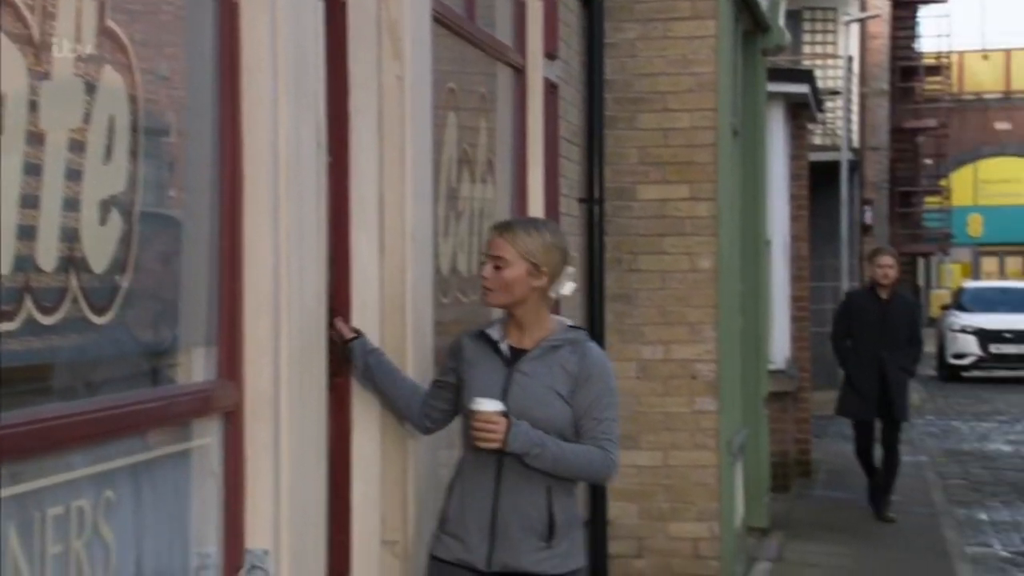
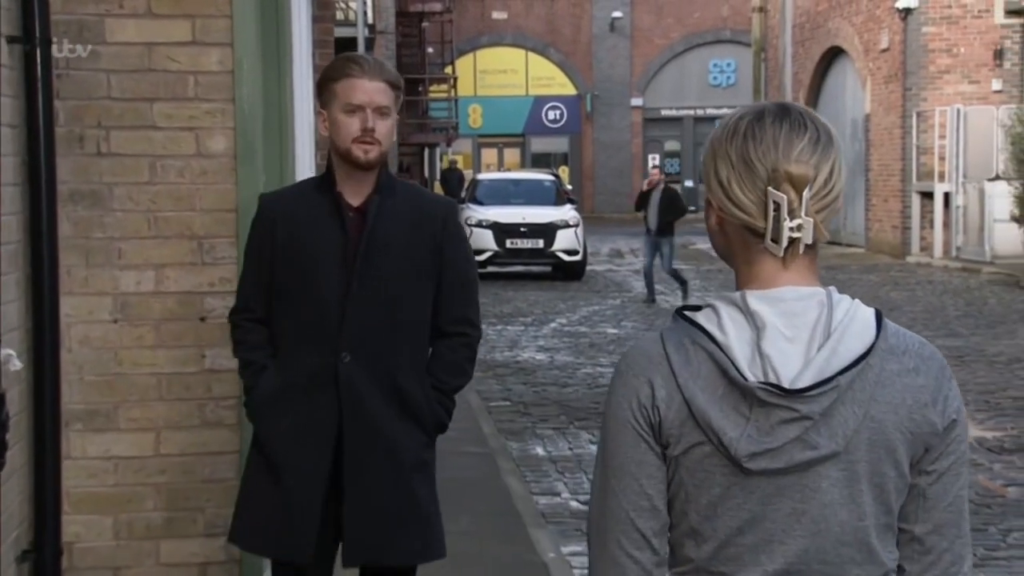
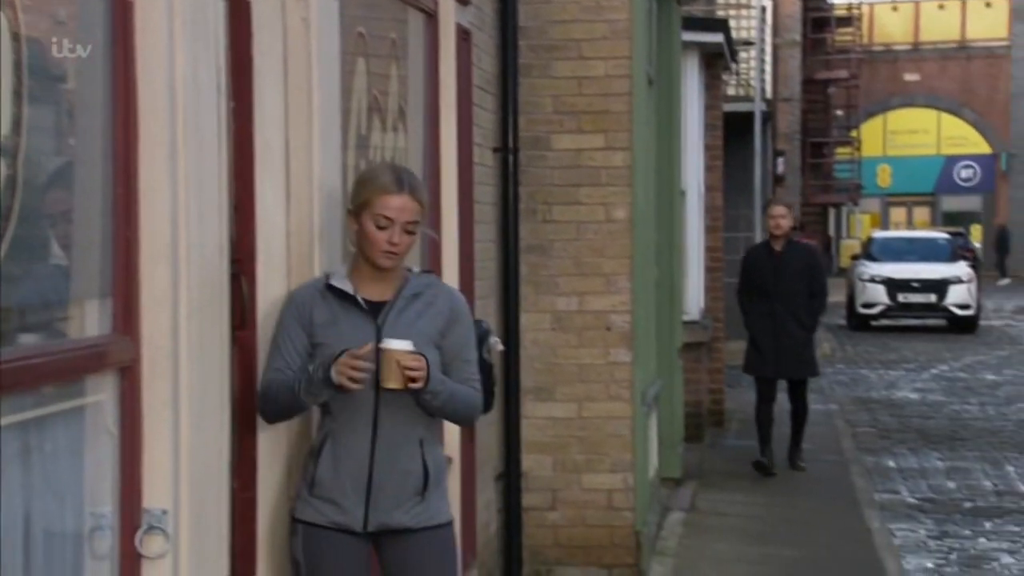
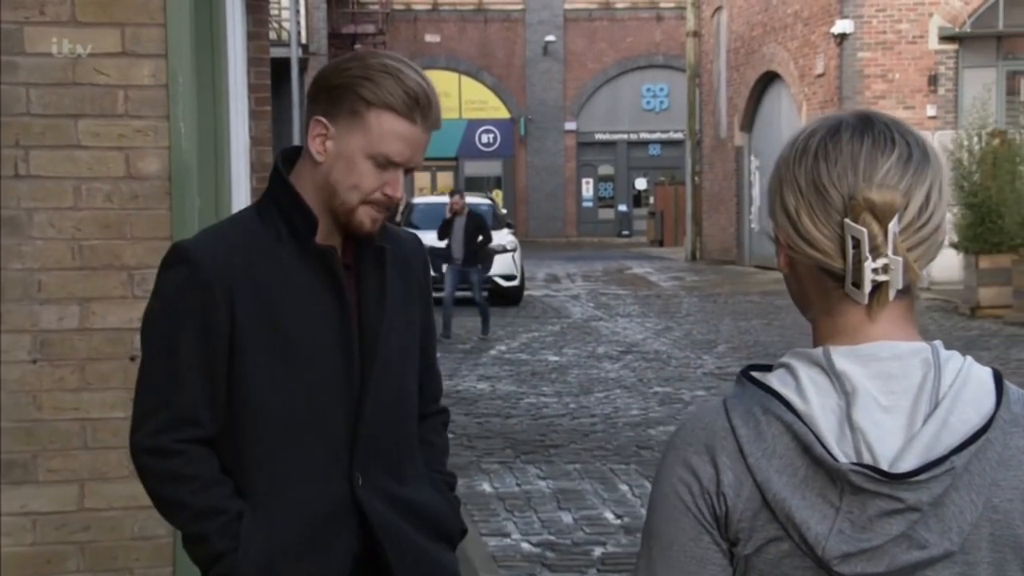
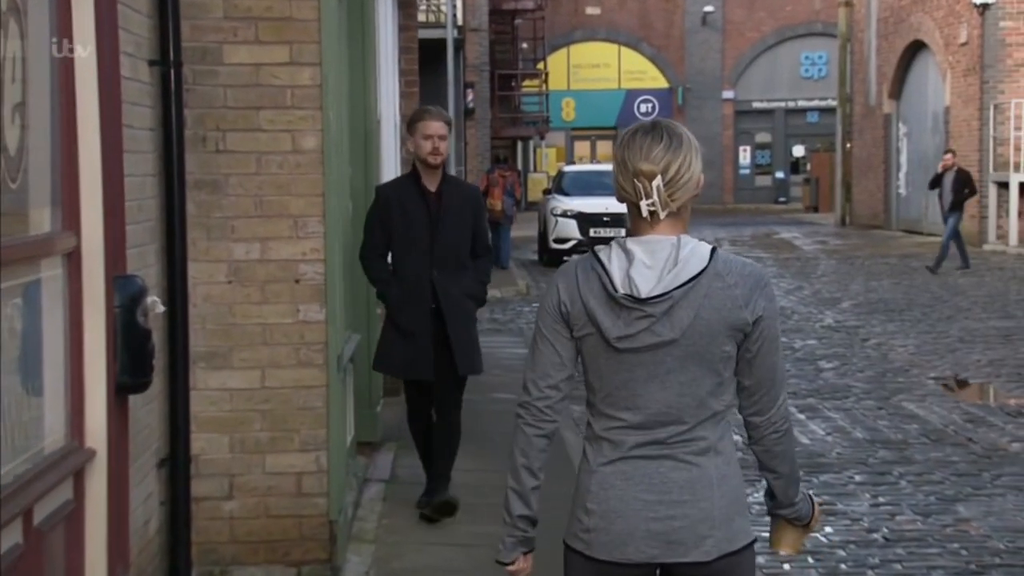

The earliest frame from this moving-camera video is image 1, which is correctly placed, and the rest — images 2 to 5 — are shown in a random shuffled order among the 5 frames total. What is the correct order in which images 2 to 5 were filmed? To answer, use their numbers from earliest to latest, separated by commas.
3, 5, 2, 4
